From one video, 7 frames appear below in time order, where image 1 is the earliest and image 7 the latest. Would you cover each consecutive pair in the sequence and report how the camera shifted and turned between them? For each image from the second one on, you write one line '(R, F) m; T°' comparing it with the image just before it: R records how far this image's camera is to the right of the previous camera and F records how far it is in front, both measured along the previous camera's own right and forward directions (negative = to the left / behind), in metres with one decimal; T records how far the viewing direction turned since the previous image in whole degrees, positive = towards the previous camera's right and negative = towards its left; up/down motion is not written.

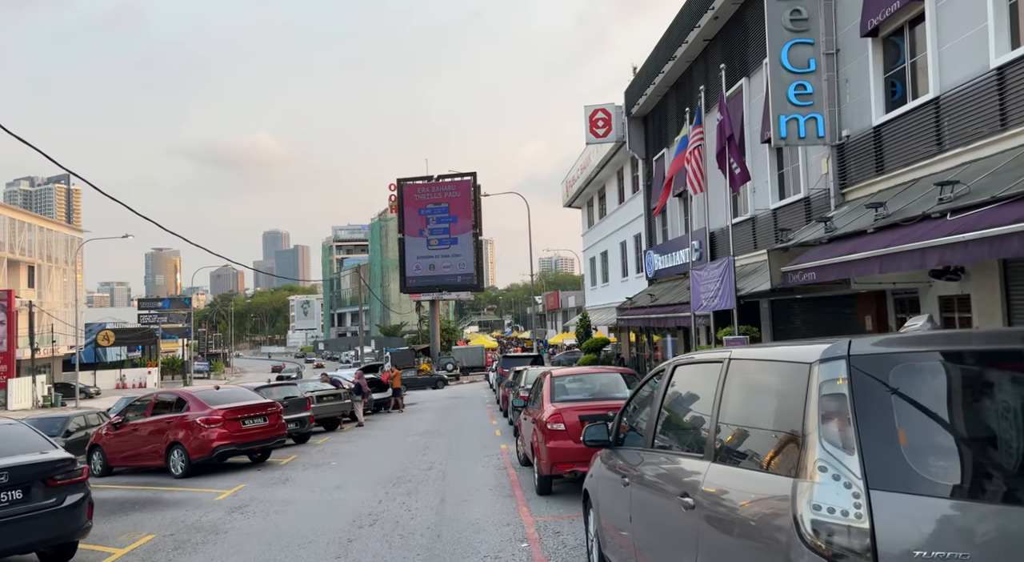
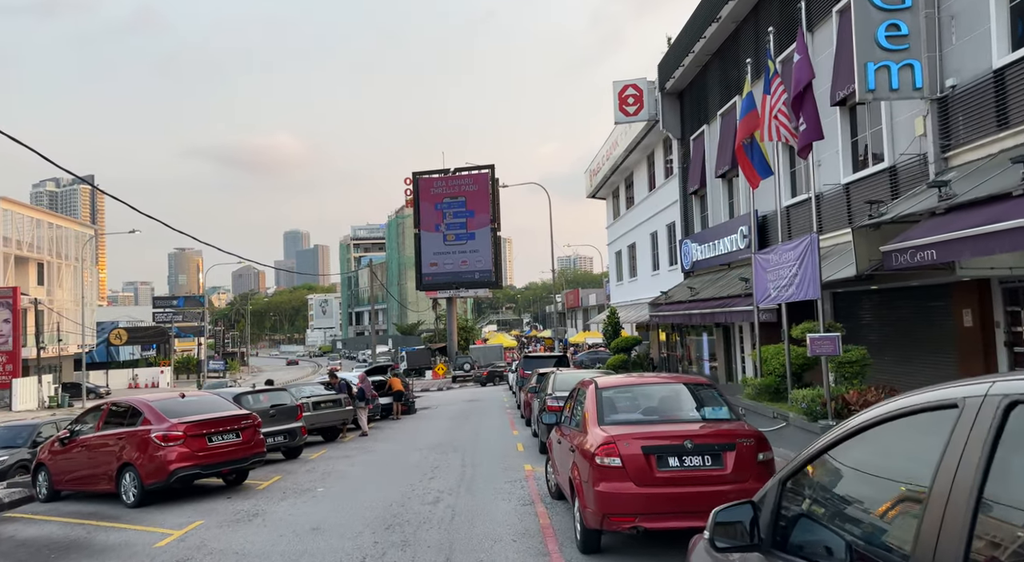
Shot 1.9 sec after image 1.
(-0.1, +2.4) m; -1°
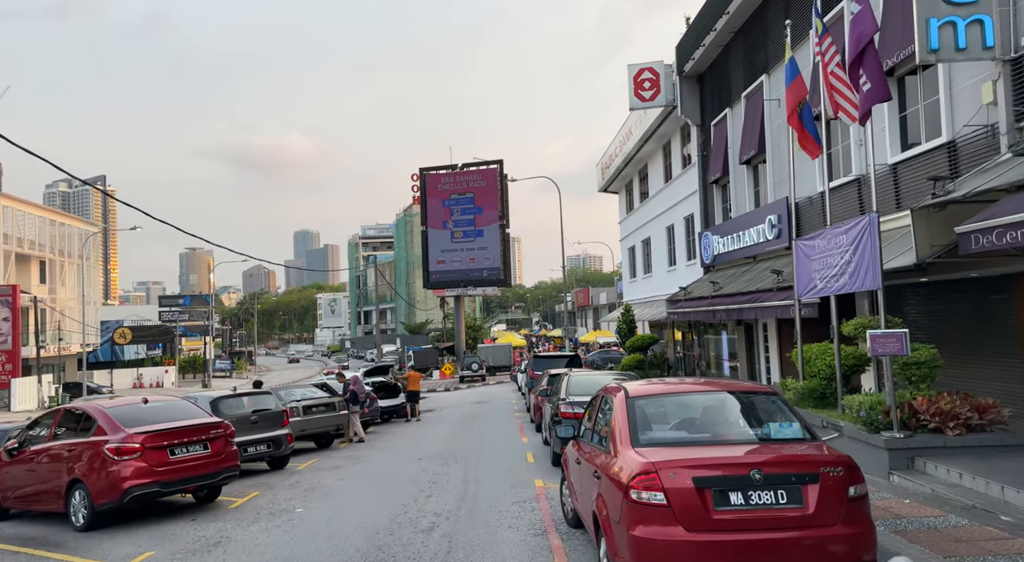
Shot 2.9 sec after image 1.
(0.0, +1.4) m; -1°
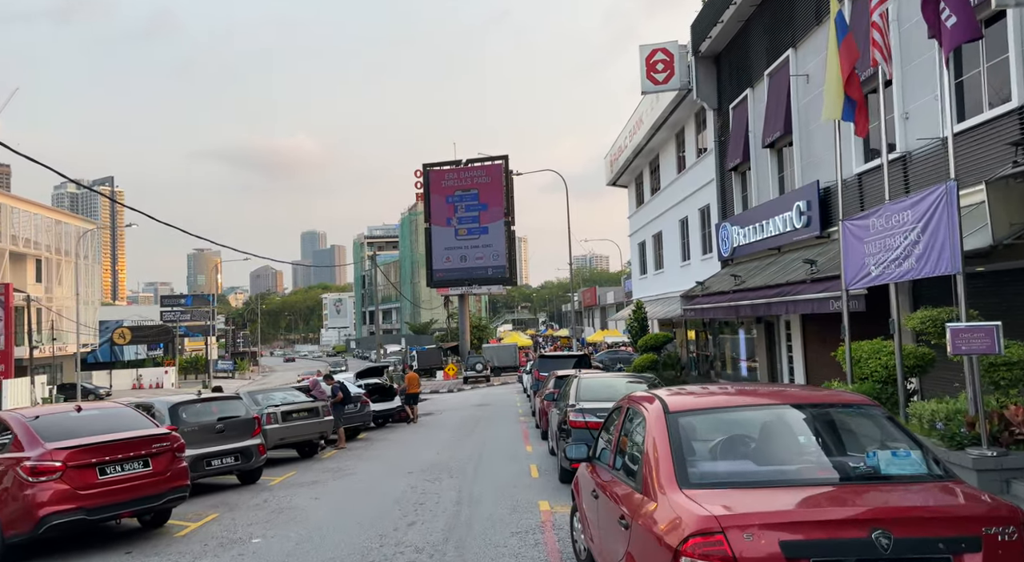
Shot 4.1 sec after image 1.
(+0.1, +1.5) m; 0°
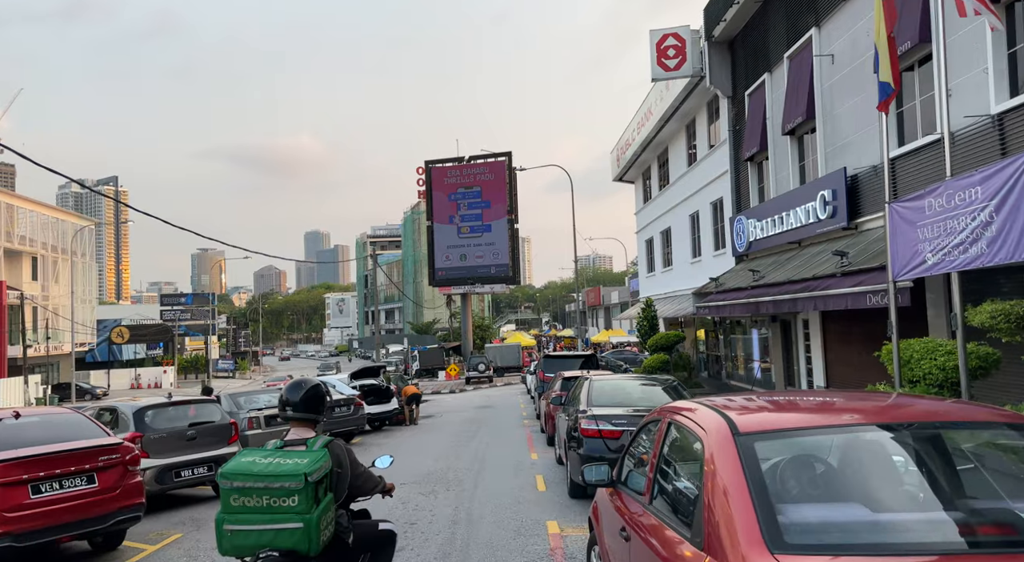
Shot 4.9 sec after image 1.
(0.0, +1.1) m; 0°
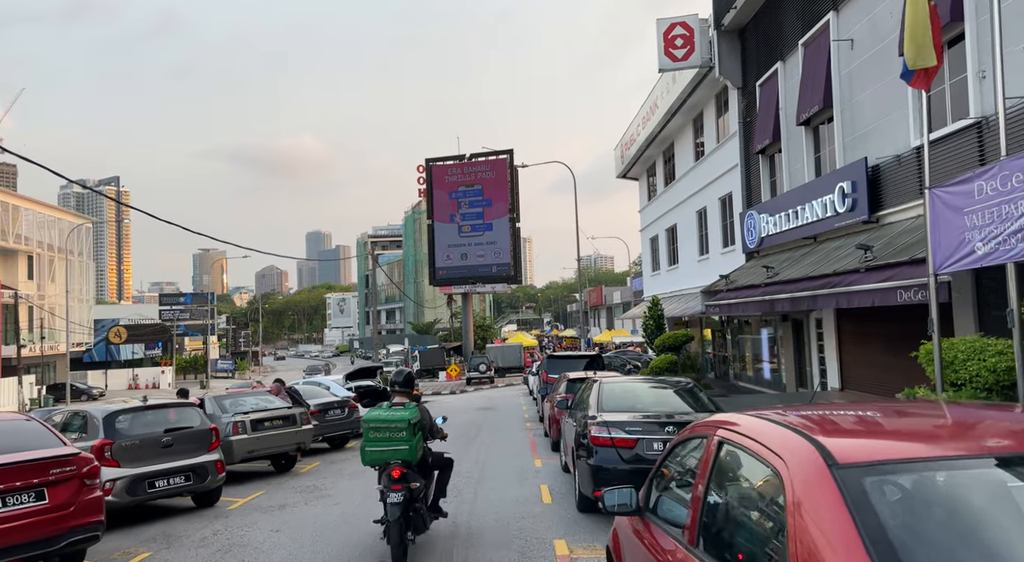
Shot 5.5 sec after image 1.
(0.0, +0.8) m; 0°
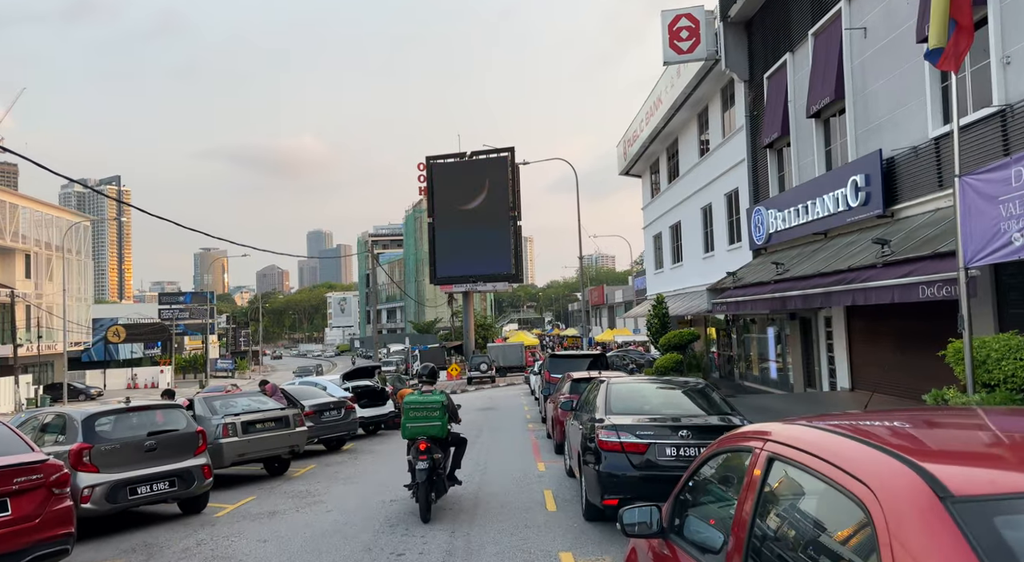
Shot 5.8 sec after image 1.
(0.0, +0.5) m; 0°
